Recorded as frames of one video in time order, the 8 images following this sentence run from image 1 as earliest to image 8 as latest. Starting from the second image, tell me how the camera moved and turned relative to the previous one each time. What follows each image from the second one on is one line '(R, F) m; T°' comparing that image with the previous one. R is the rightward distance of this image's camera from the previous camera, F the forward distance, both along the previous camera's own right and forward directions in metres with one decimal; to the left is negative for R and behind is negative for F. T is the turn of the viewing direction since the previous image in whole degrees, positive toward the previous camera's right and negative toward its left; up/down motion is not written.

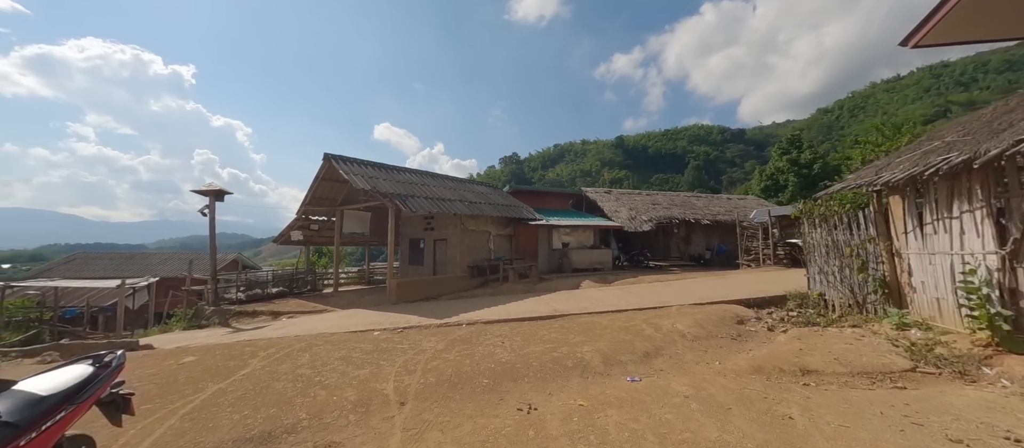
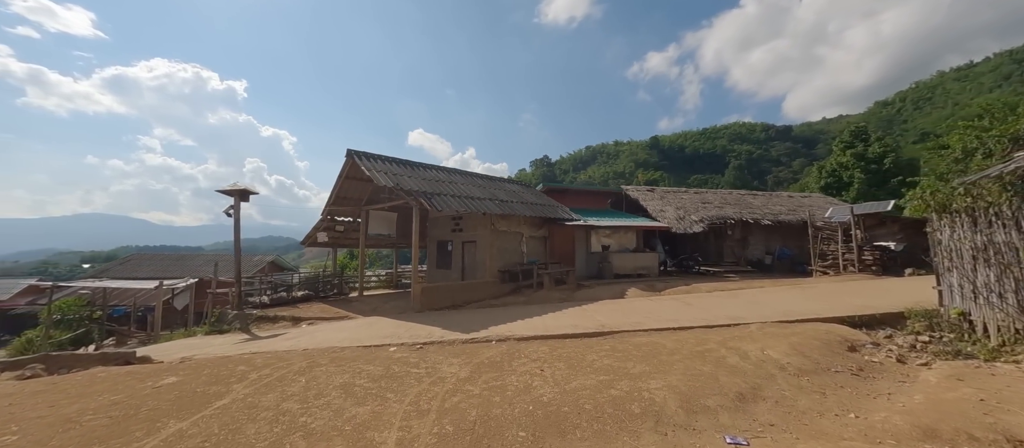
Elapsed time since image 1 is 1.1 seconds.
(-0.1, +1.2) m; -4°
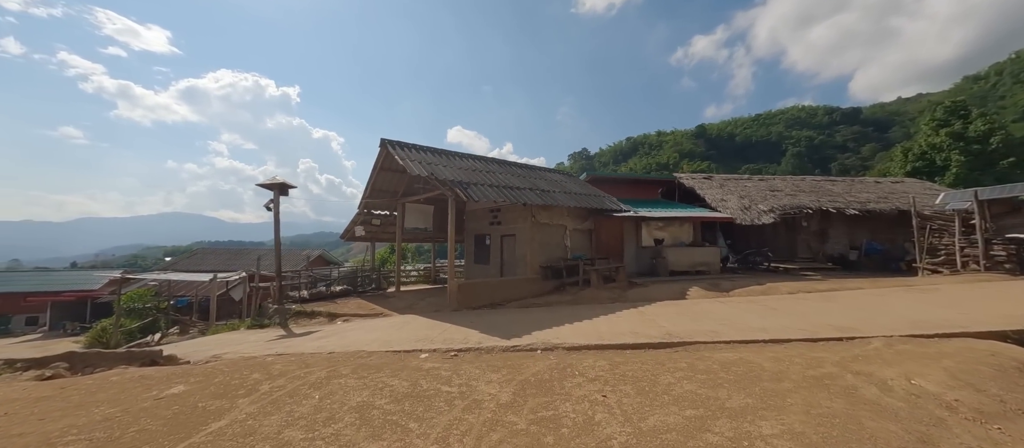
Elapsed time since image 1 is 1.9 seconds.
(-0.1, +1.0) m; -6°
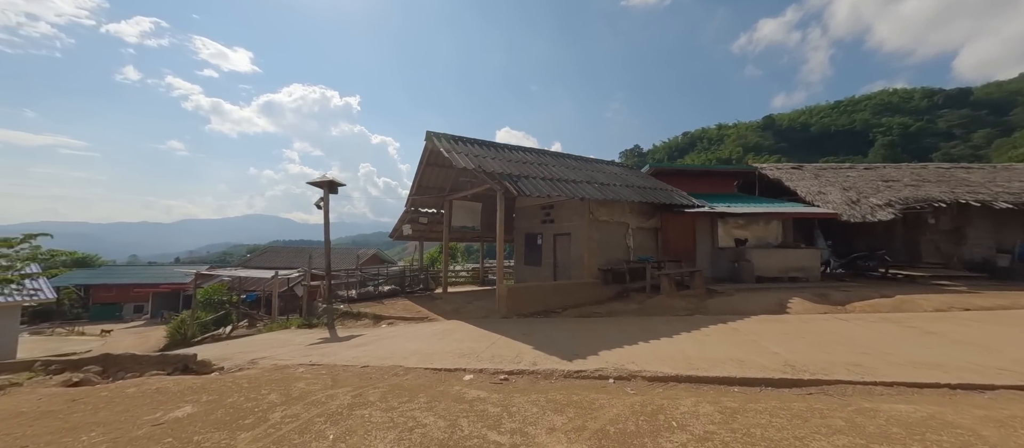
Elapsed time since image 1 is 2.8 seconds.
(-0.2, +1.1) m; -7°
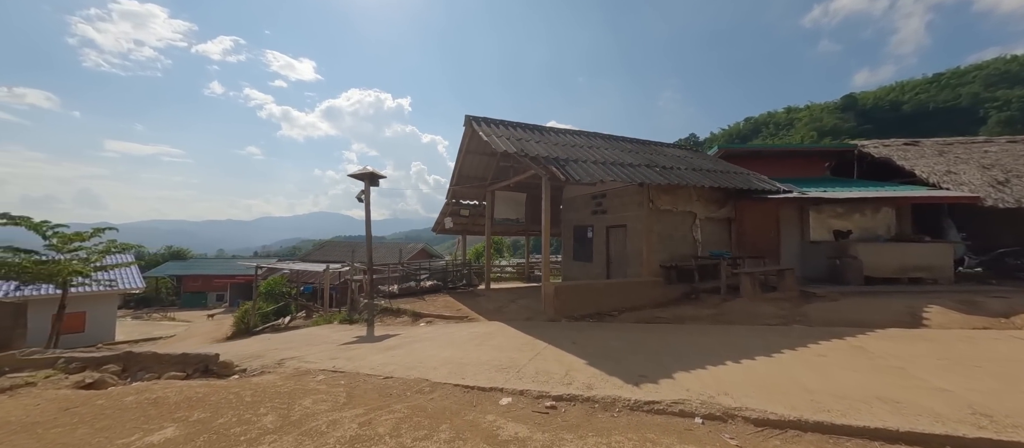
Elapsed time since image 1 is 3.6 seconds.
(0.0, +1.1) m; -7°
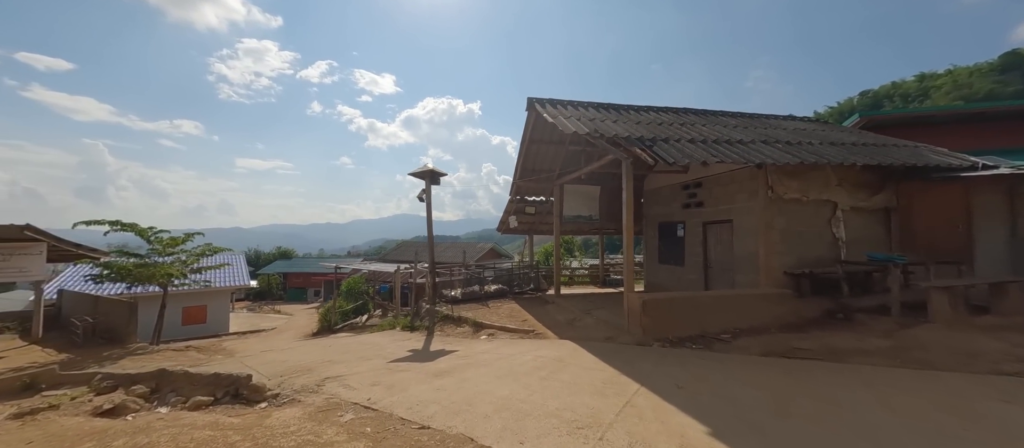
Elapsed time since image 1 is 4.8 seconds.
(0.0, +1.4) m; -10°
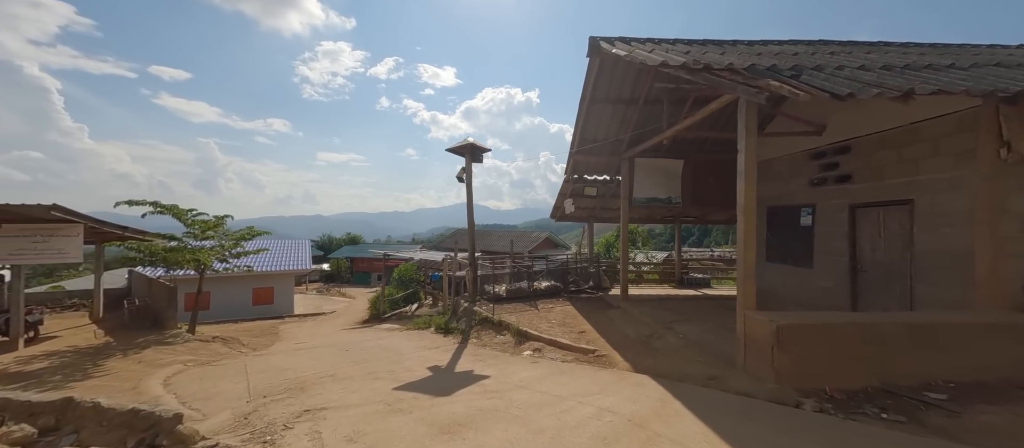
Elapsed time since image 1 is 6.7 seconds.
(0.0, +2.2) m; -8°
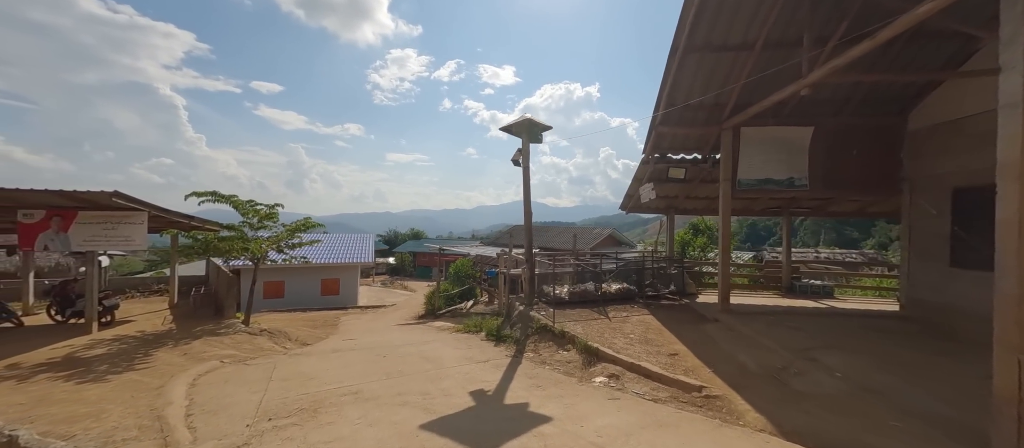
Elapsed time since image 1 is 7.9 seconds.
(-0.1, +1.6) m; -8°
